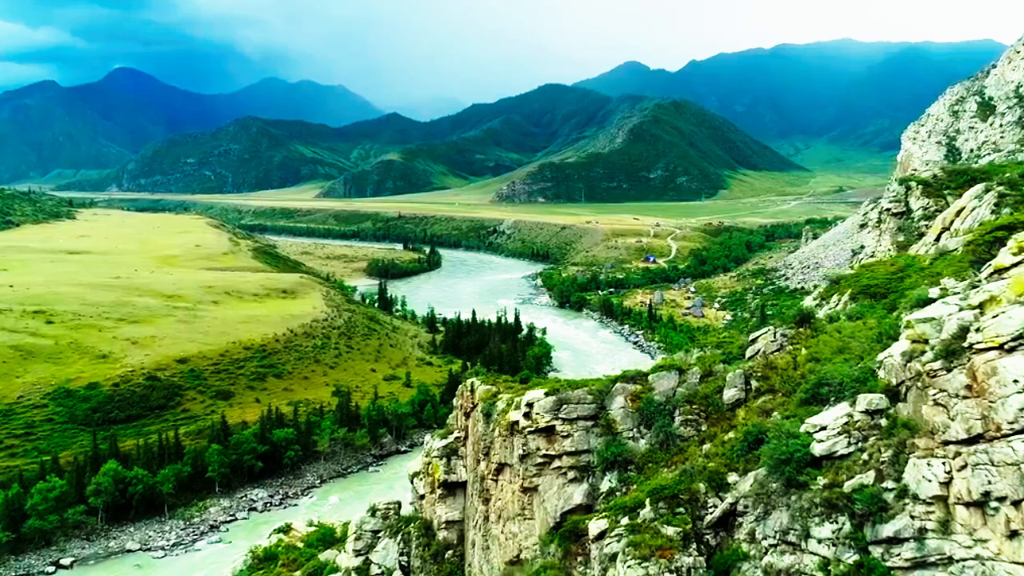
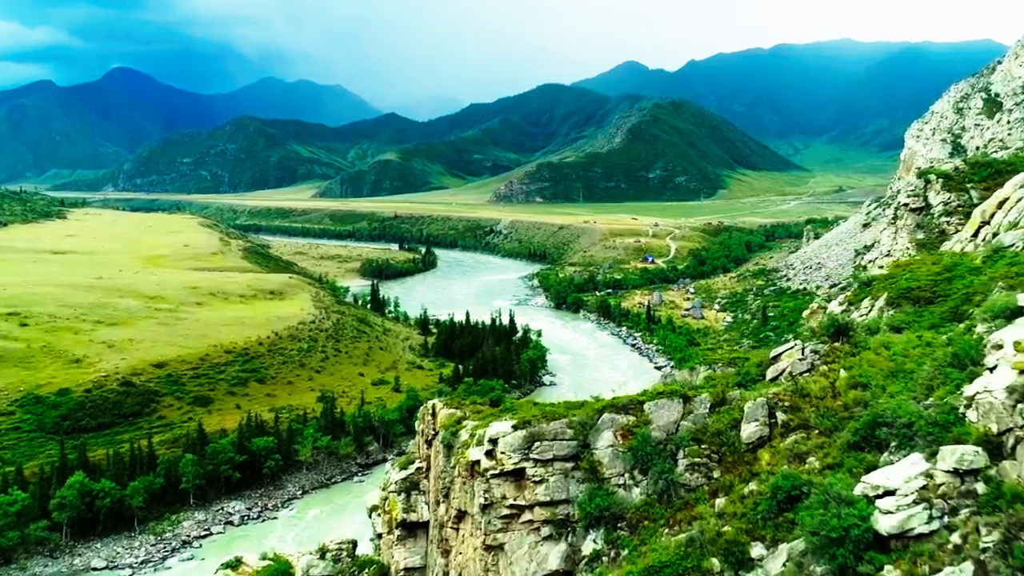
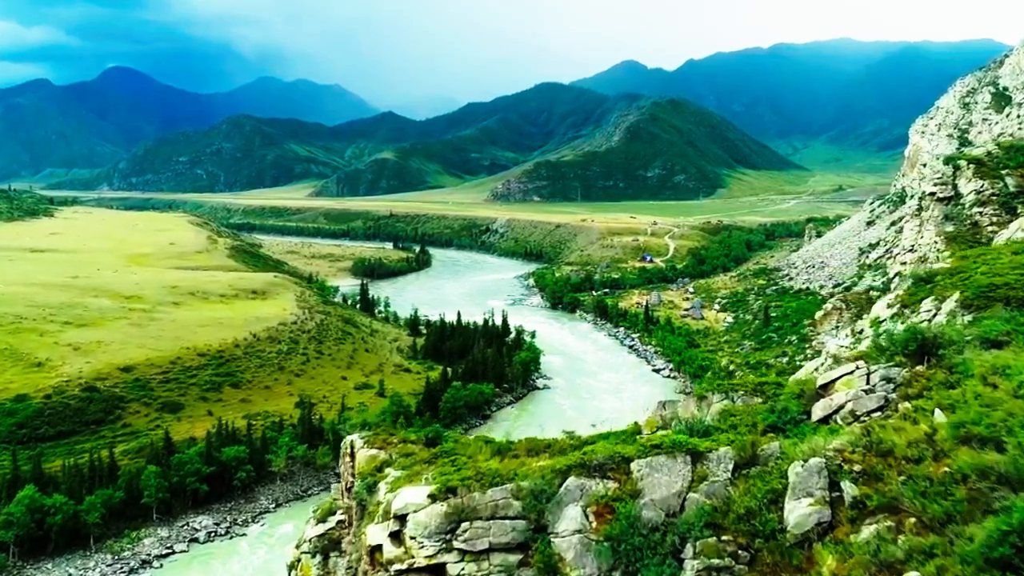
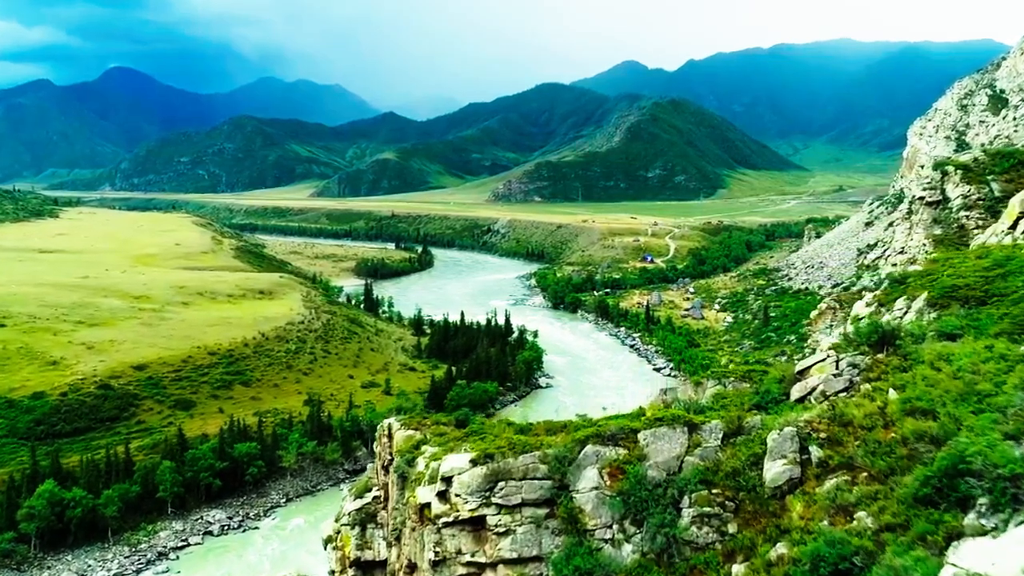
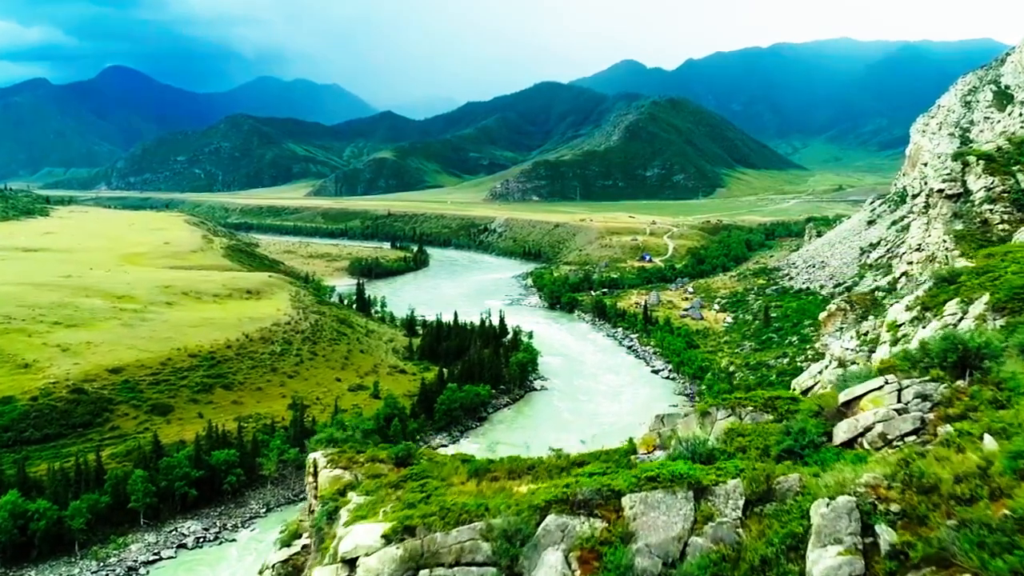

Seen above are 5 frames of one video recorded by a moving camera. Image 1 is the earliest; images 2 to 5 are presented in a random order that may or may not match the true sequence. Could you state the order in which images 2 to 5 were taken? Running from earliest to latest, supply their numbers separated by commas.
2, 4, 3, 5
